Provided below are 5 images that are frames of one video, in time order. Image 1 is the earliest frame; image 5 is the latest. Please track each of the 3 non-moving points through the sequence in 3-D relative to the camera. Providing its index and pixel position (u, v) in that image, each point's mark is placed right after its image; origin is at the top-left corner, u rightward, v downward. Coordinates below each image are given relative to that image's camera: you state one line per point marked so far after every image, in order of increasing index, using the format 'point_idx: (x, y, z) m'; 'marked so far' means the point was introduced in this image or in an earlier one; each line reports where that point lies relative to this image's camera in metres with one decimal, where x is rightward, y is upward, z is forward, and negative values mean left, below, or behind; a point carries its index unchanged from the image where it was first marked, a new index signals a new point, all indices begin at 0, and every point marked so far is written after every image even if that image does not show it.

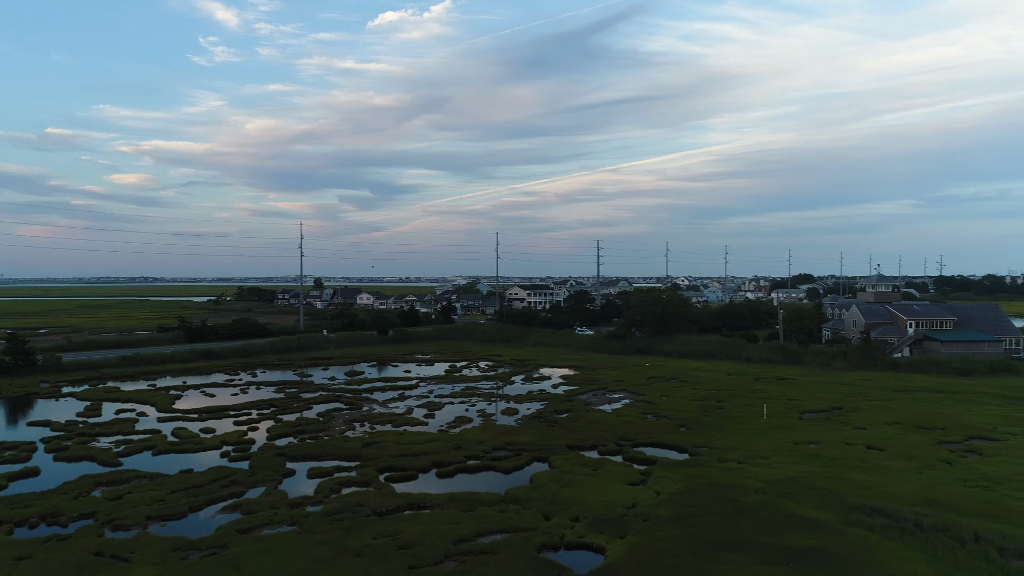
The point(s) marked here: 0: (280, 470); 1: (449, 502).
0: (-5.3, -4.1, +17.4) m
1: (-1.2, -4.1, +14.7) m
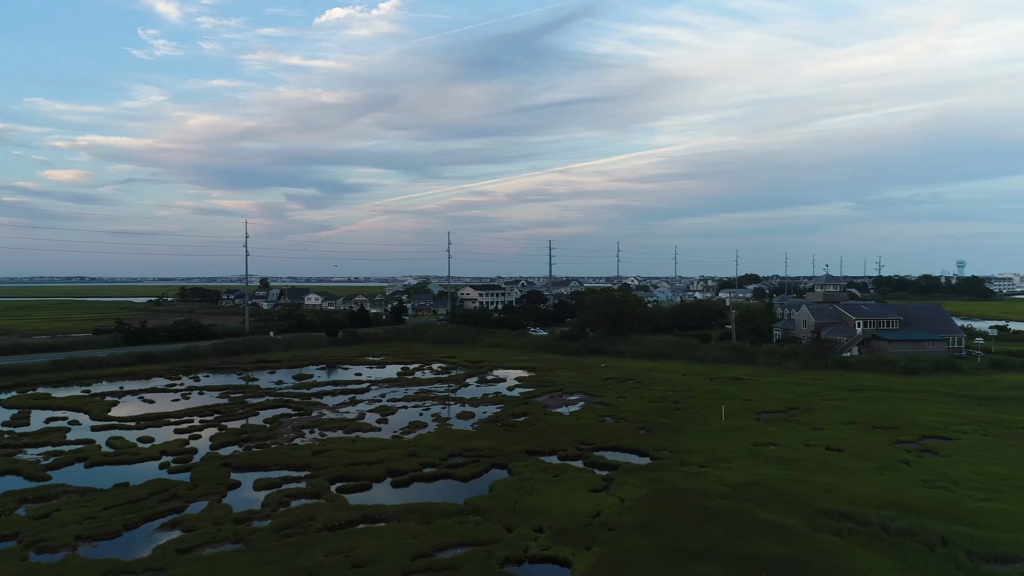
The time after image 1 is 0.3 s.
0: (-6.2, -4.1, +16.5) m
1: (-1.9, -4.1, +14.0) m
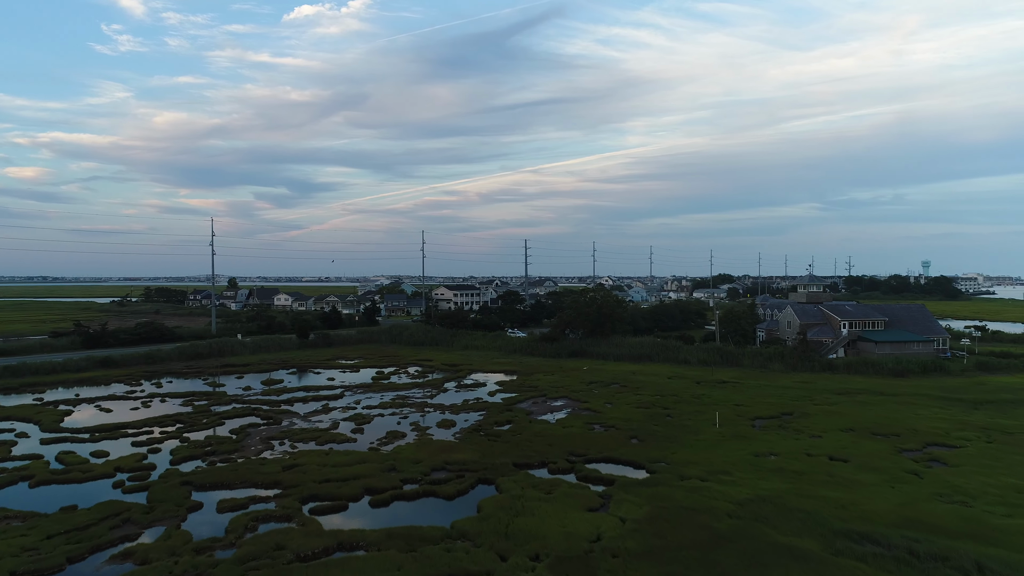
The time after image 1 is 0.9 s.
0: (-6.4, -4.2, +15.0) m
1: (-2.1, -4.1, +12.7) m
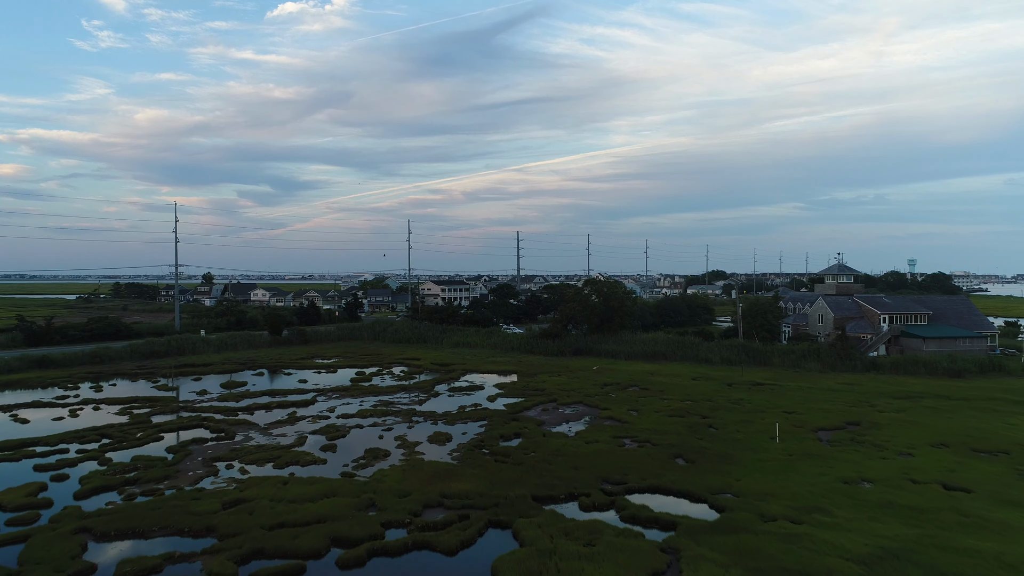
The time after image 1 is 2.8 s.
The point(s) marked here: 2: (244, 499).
0: (-6.0, -3.7, +10.4) m
1: (-1.6, -3.7, +8.2) m
2: (-4.6, -3.6, +13.3) m
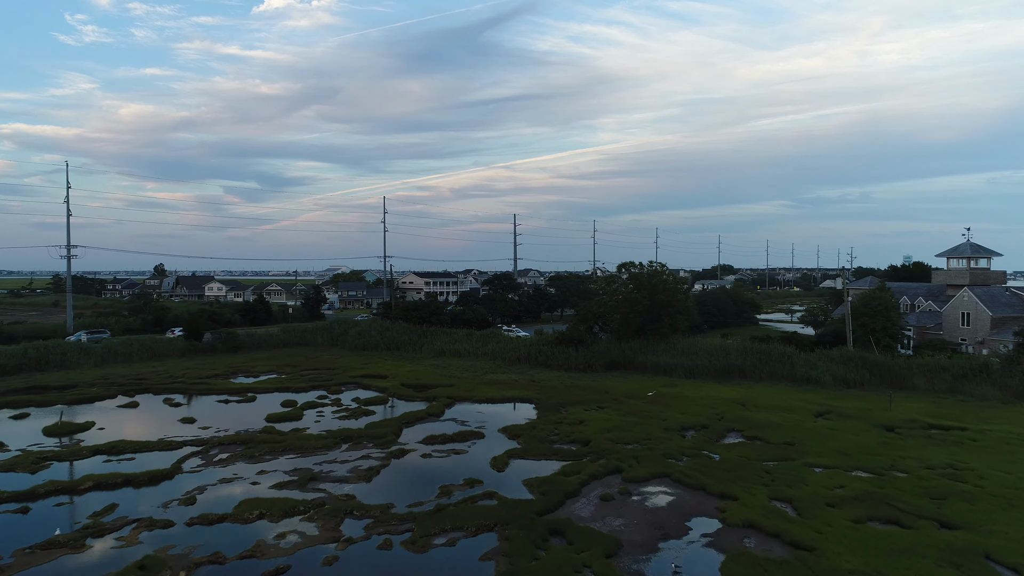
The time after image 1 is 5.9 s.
0: (-5.3, -3.4, -0.5) m
1: (-0.9, -3.4, -2.7) m
2: (-4.0, -3.3, +2.4) m
